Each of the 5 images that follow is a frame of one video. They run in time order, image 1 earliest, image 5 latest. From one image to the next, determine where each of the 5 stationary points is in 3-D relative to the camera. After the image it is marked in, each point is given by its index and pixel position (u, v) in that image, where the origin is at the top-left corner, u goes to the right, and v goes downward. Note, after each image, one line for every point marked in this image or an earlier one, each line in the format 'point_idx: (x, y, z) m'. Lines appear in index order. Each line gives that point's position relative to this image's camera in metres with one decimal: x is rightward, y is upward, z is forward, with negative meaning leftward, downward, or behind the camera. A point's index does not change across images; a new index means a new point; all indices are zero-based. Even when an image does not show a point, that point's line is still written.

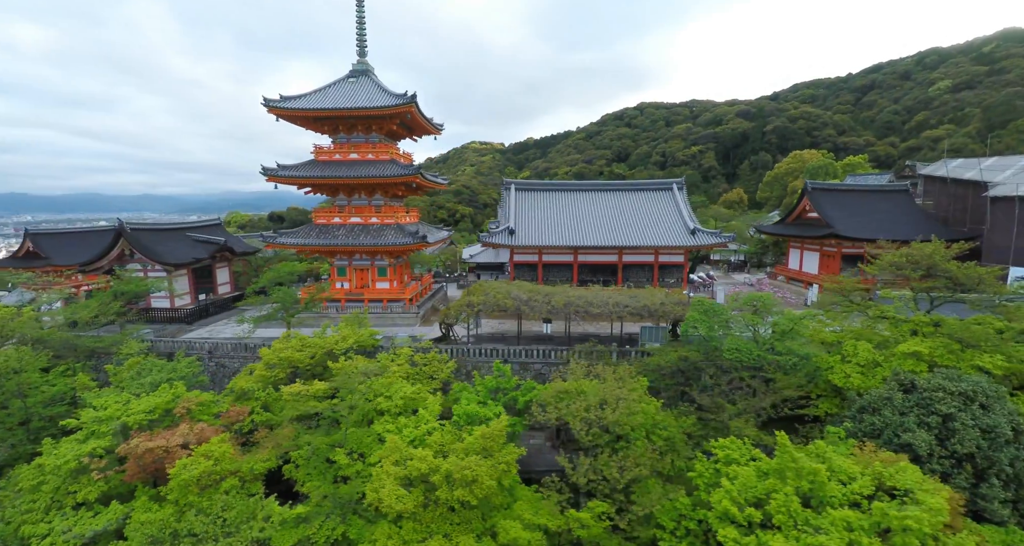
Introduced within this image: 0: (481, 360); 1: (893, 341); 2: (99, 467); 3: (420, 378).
0: (-0.8, -2.8, +15.4) m
1: (+8.9, -1.7, +11.3) m
2: (-8.9, -4.1, +10.1) m
3: (-2.6, -2.9, +13.3) m
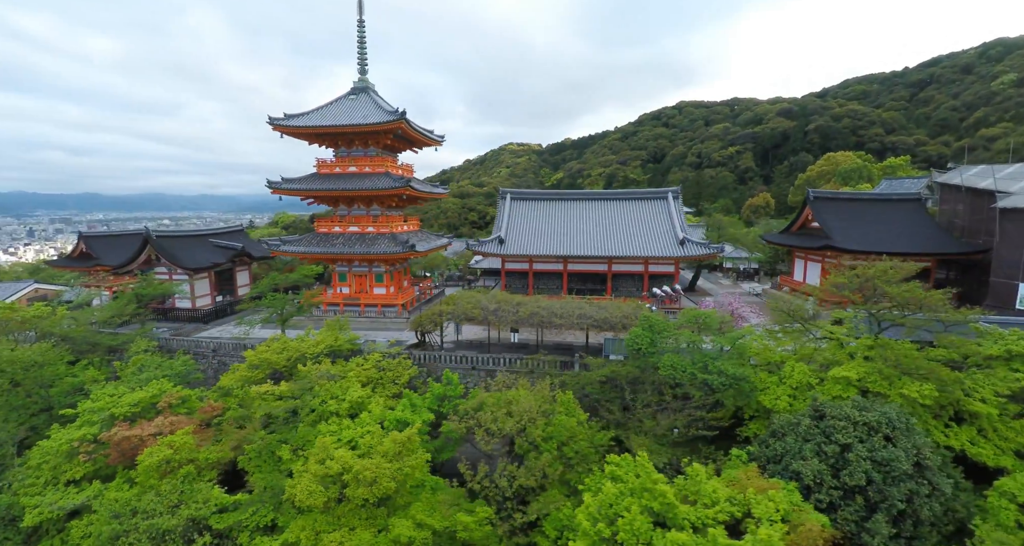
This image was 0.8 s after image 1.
0: (-1.9, -3.1, +16.2) m
1: (+7.4, -2.2, +11.2) m
2: (-10.5, -4.3, +11.6) m
3: (-3.9, -3.2, +14.2) m
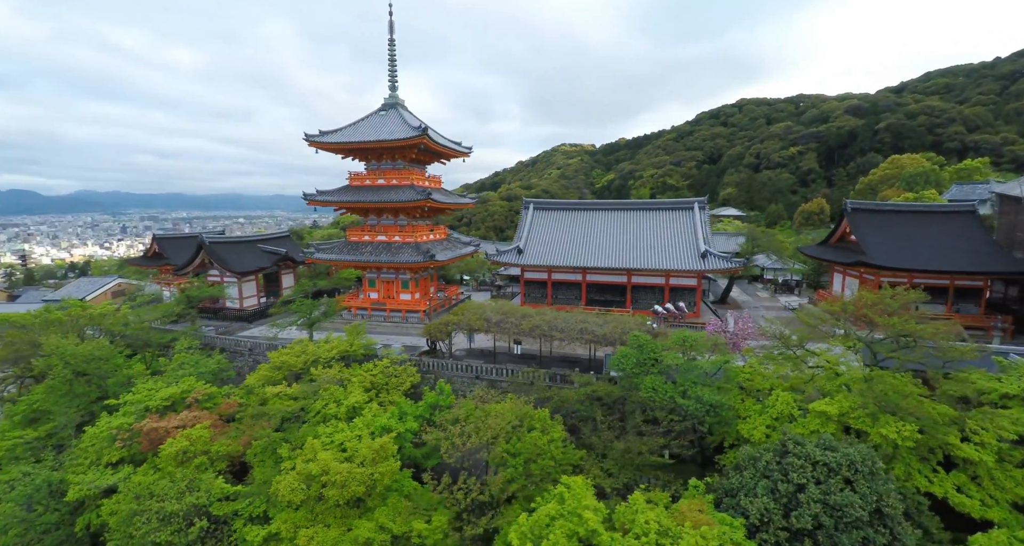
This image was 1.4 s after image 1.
0: (-1.9, -3.6, +16.8) m
1: (+6.9, -2.8, +10.8) m
2: (-10.9, -4.6, +13.2) m
3: (-4.0, -3.6, +15.0) m
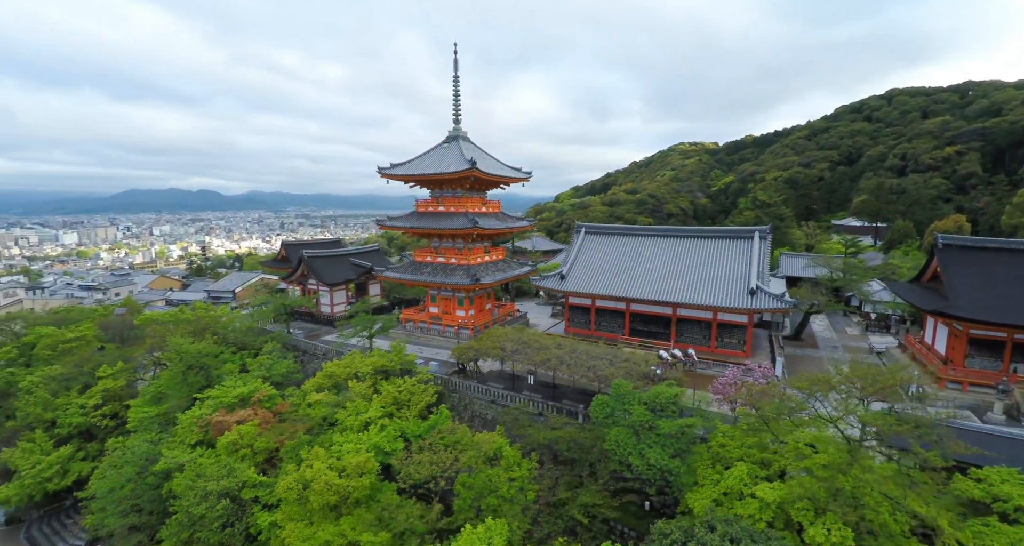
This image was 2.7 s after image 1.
0: (-1.3, -4.7, +18.1) m
1: (+5.7, -4.3, +10.1) m
2: (-11.0, -5.4, +16.7) m
3: (-3.8, -4.7, +16.8) m
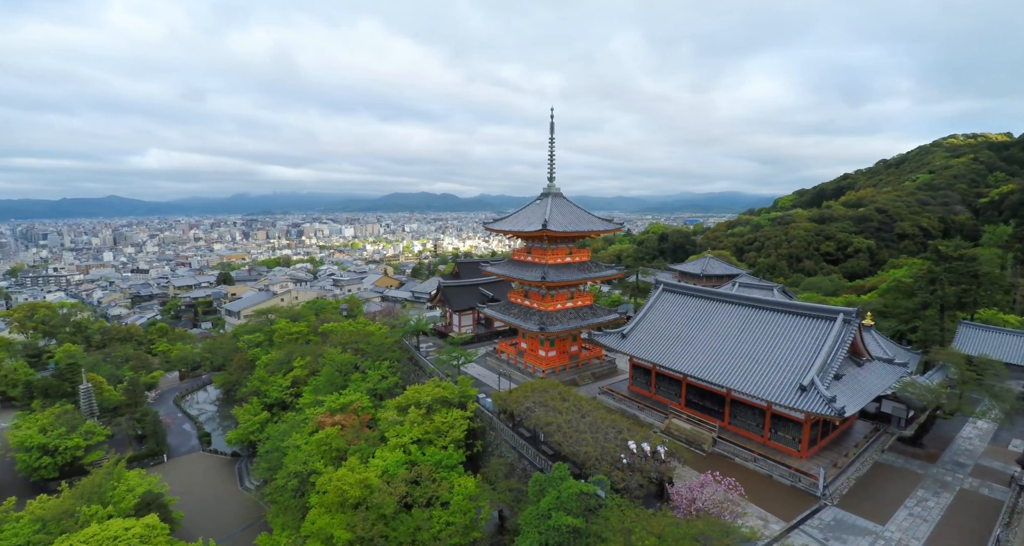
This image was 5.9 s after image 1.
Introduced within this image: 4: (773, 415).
0: (-0.5, -7.4, +21.0) m
1: (+2.7, -7.4, +10.9) m
2: (-9.8, -7.4, +23.8) m
3: (-3.2, -7.2, +20.9) m
4: (+10.8, -5.7, +19.5) m
